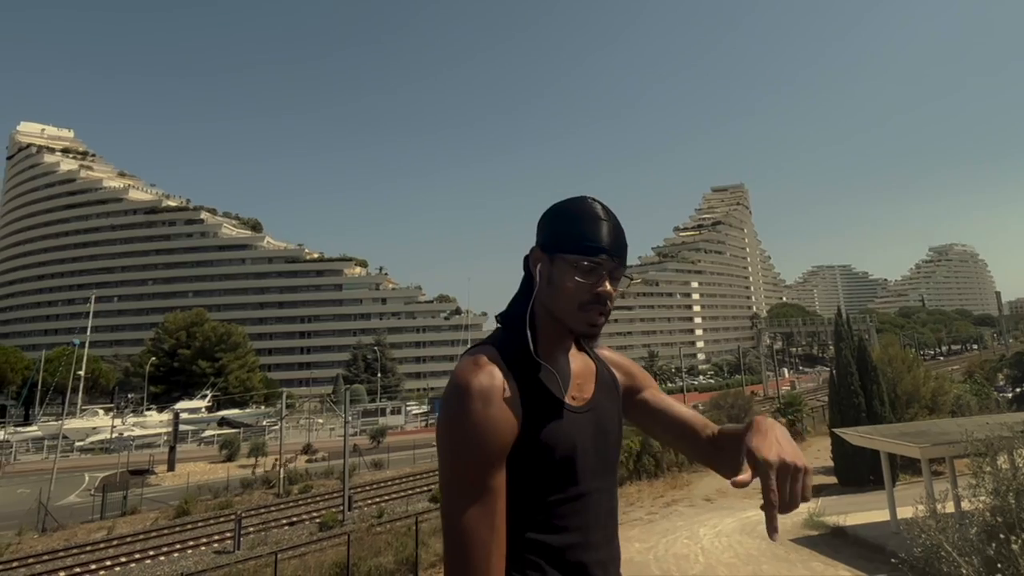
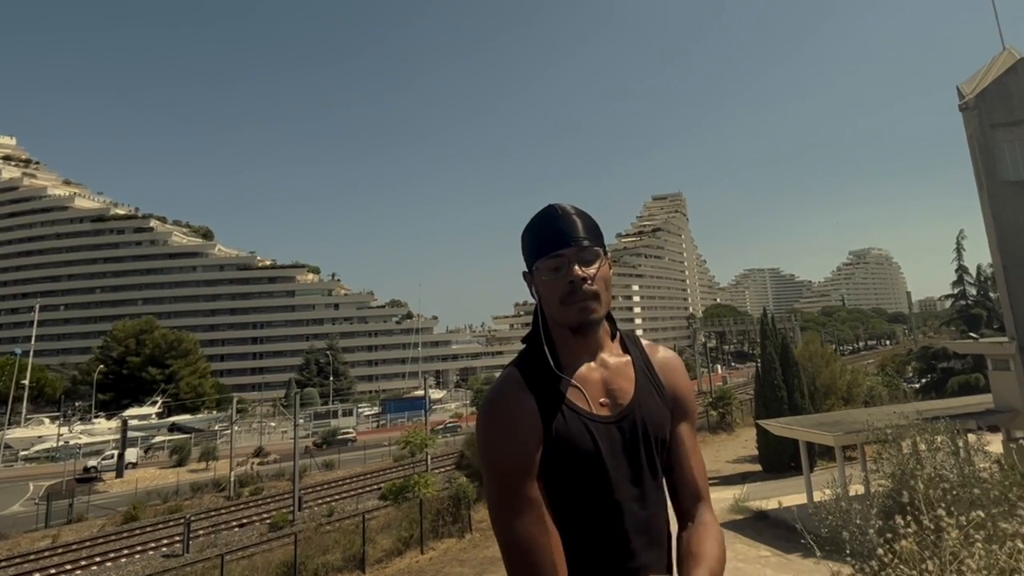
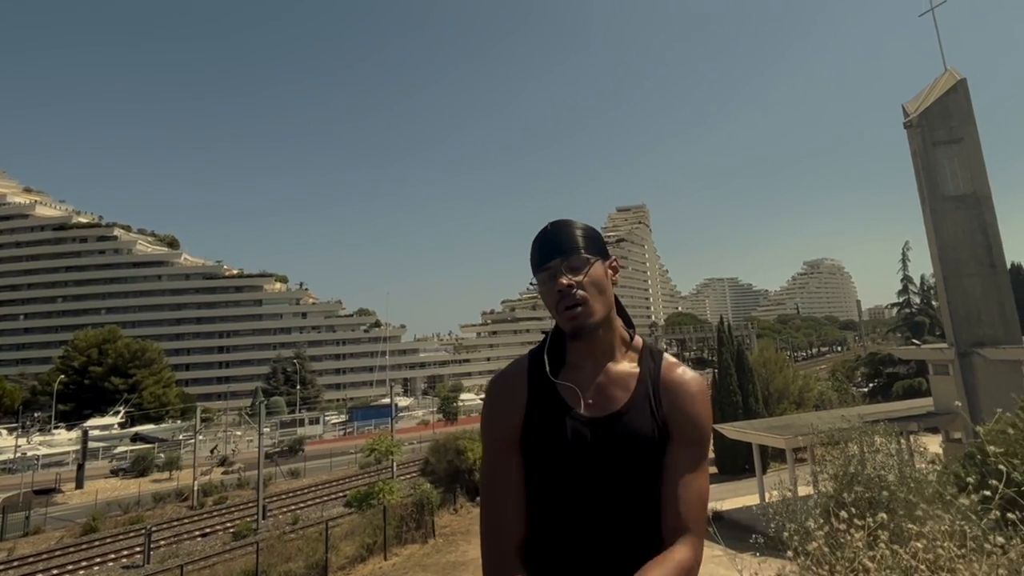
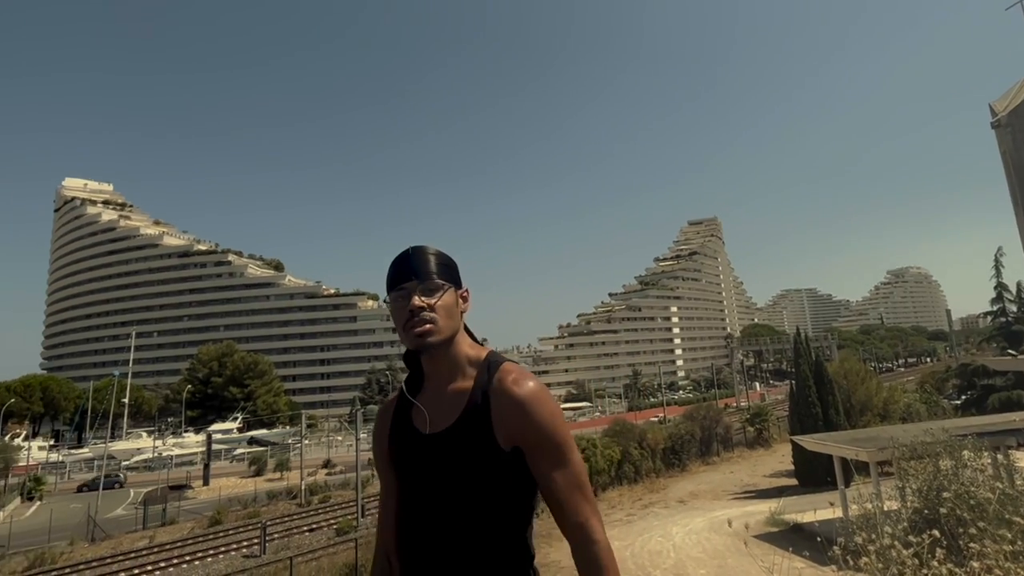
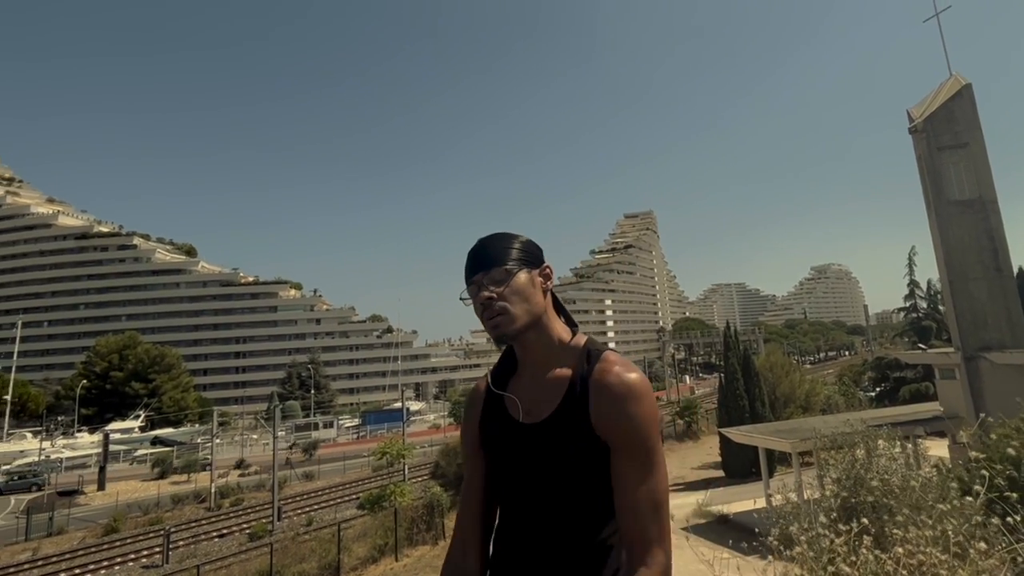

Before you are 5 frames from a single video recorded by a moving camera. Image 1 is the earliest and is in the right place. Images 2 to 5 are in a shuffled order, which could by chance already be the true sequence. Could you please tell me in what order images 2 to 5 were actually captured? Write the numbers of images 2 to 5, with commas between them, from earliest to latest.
2, 3, 5, 4
